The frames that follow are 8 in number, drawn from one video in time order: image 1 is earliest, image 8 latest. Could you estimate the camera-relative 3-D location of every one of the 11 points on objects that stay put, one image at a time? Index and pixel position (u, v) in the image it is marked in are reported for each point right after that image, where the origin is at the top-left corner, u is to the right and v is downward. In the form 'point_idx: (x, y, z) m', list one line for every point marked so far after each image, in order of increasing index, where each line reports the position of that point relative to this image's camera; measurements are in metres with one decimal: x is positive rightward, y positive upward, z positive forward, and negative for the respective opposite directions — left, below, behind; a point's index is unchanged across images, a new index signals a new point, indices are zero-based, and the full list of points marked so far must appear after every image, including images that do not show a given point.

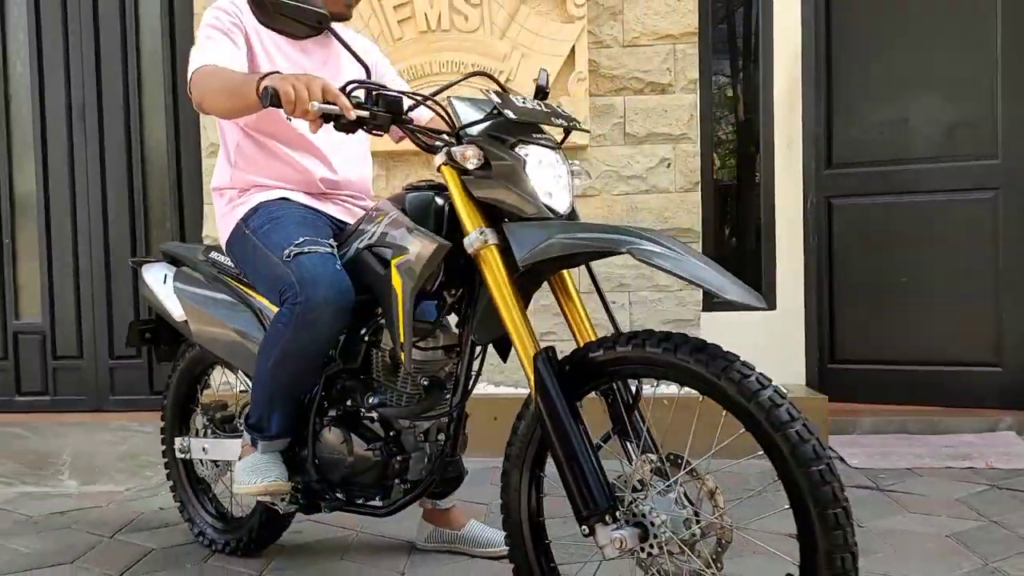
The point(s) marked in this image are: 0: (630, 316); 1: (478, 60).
0: (+0.5, -0.1, +3.8) m
1: (-0.2, +1.0, +3.7) m
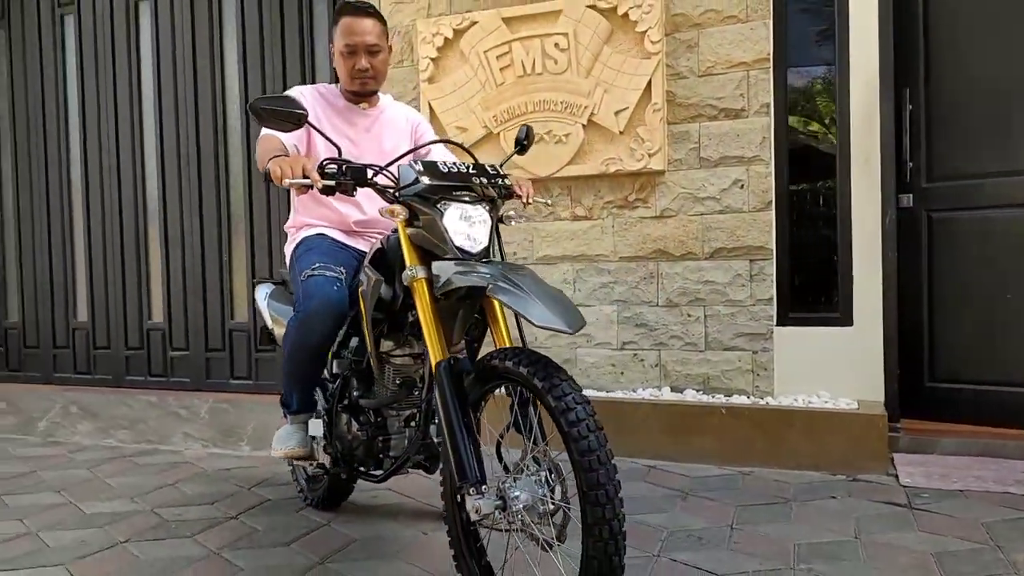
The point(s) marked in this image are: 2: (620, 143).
0: (+1.0, -0.2, +4.0) m
1: (+0.3, +1.0, +4.2) m
2: (+0.5, +0.7, +4.1) m
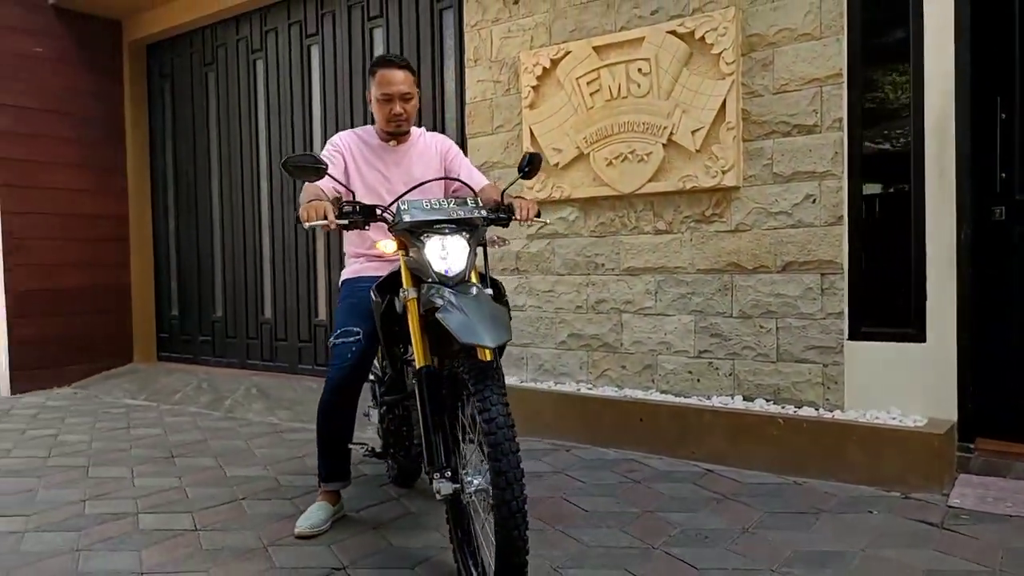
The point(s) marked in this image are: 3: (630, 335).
0: (+1.3, -0.3, +4.1) m
1: (+0.7, +0.9, +4.4) m
2: (+1.0, +0.7, +4.3) m
3: (+0.7, -0.3, +4.6) m
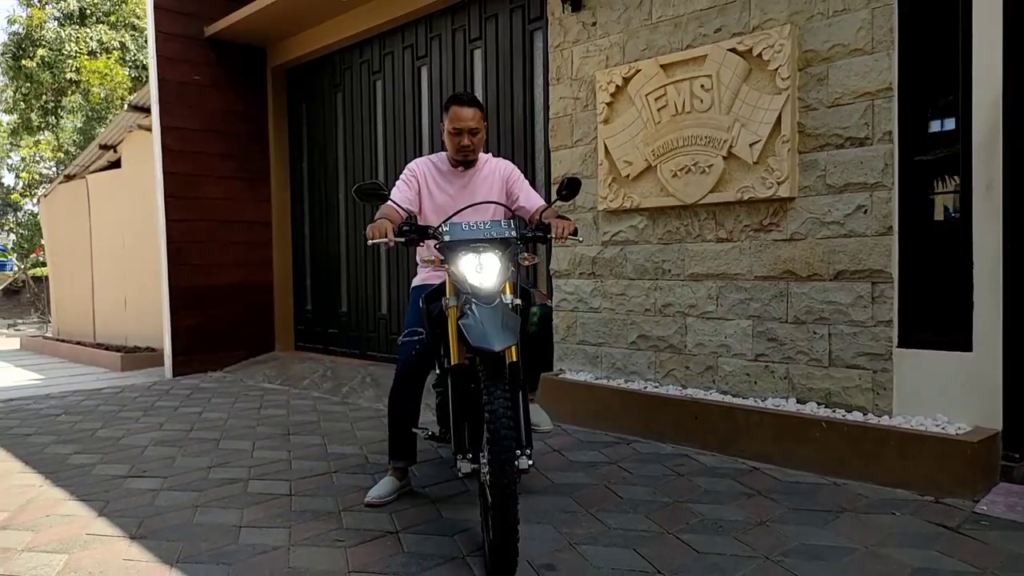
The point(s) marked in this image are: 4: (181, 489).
0: (+1.7, -0.3, +4.3) m
1: (+1.1, +0.9, +4.7) m
2: (+1.3, +0.6, +4.5) m
3: (+1.1, -0.3, +4.9) m
4: (-1.6, -1.0, +4.1) m
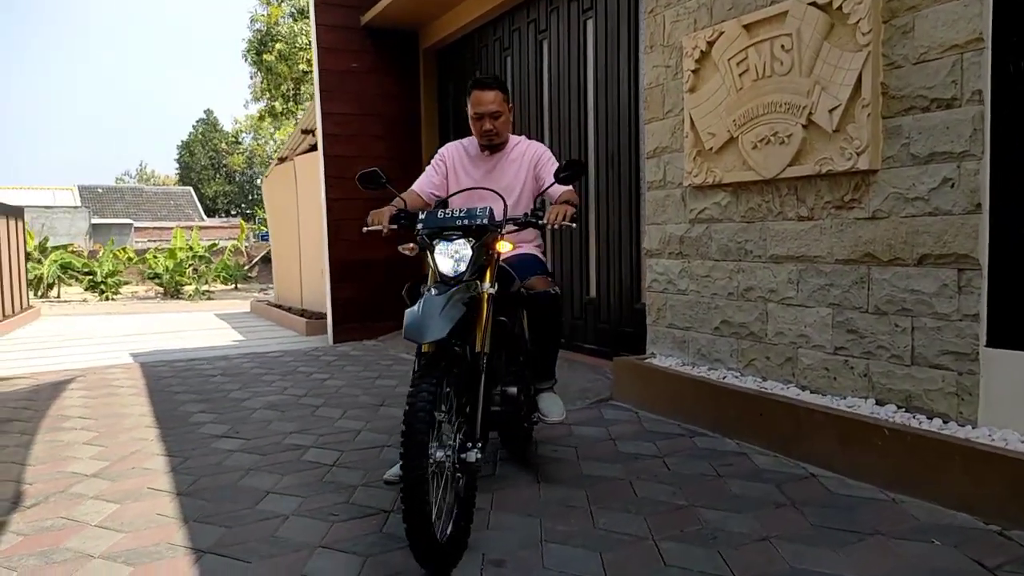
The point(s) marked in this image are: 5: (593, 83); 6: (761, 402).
0: (+1.8, -0.2, +3.7) m
1: (+1.4, +1.0, +4.2) m
2: (+1.6, +0.7, +4.0) m
3: (+1.4, -0.2, +4.5) m
4: (-1.4, -0.9, +4.5) m
5: (+0.6, +1.6, +6.4) m
6: (+1.3, -0.6, +4.2) m
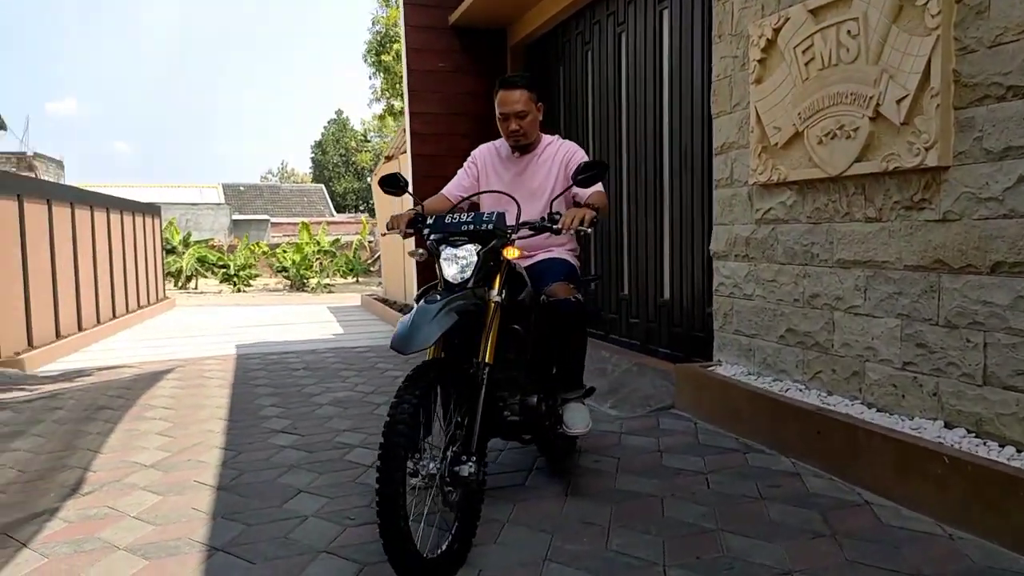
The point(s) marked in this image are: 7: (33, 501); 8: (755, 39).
0: (+1.9, -0.3, +3.3) m
1: (+1.6, +0.9, +3.8) m
2: (+1.7, +0.7, +3.6) m
3: (+1.6, -0.2, +4.1) m
4: (-1.2, -0.9, +4.5) m
5: (+1.2, +1.6, +6.1) m
6: (+1.4, -0.6, +3.9) m
7: (-2.2, -1.0, +3.8) m
8: (+1.4, +1.4, +4.6) m
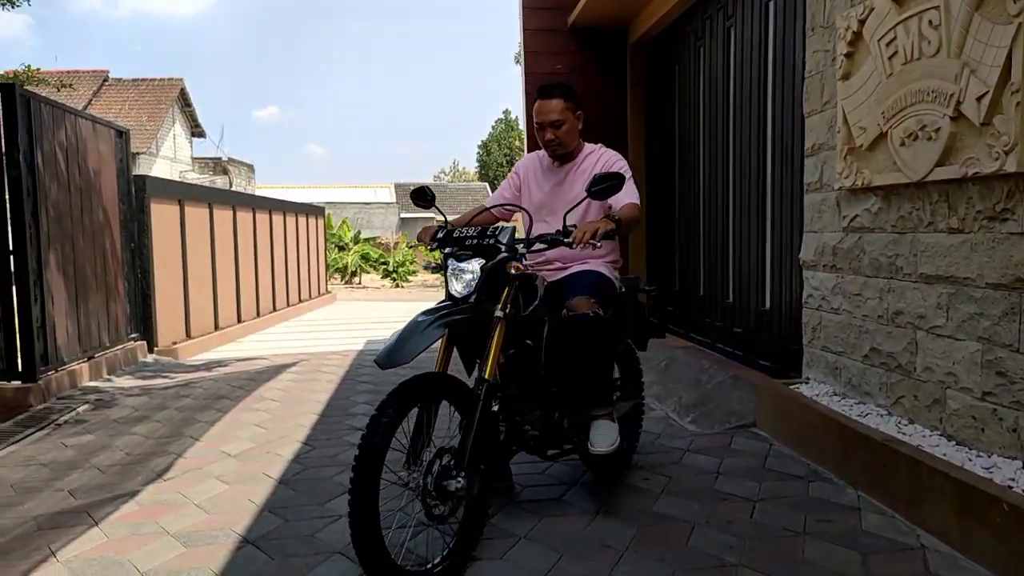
0: (+1.9, -0.4, +2.9) m
1: (+1.8, +0.9, +3.5) m
2: (+1.9, +0.6, +3.2) m
3: (+1.9, -0.3, +3.7) m
4: (-0.8, -0.9, +4.7) m
5: (+1.8, +1.5, +5.8) m
6: (+1.6, -0.7, +3.5) m
7: (-2.0, -1.0, +4.2) m
8: (+1.7, +1.3, +4.2) m
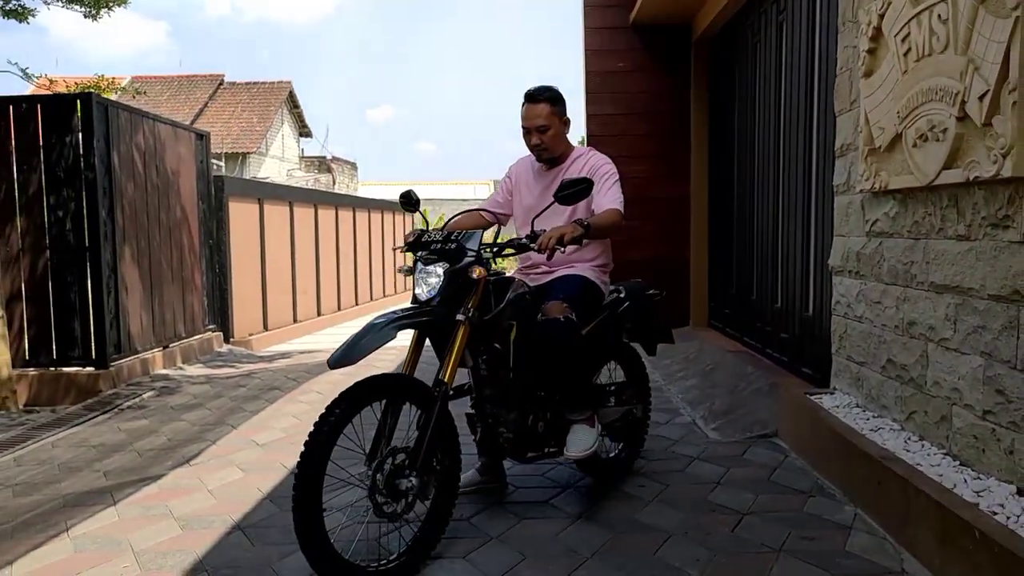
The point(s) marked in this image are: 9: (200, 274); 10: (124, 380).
0: (+1.8, -0.4, +2.7) m
1: (+1.7, +0.8, +3.3) m
2: (+1.7, +0.5, +3.0) m
3: (+1.8, -0.4, +3.5) m
4: (-0.7, -0.9, +4.9) m
5: (+2.1, +1.5, +5.5) m
6: (+1.5, -0.7, +3.3) m
7: (-2.0, -1.0, +4.5) m
8: (+1.7, +1.3, +4.0) m
9: (-3.4, +0.2, +8.9) m
10: (-3.3, -0.8, +7.0) m
